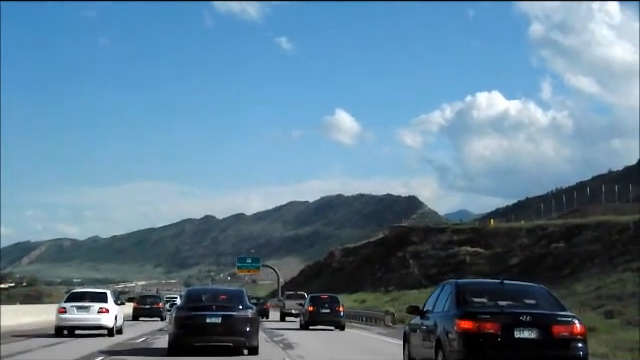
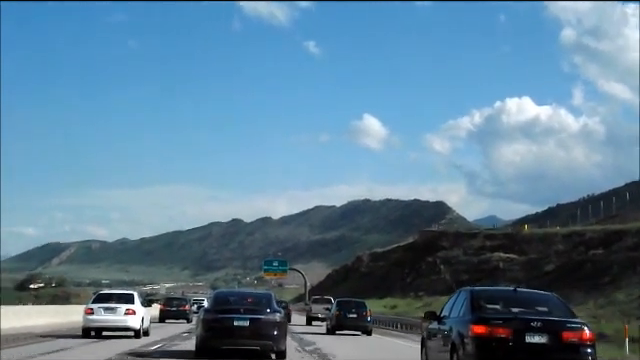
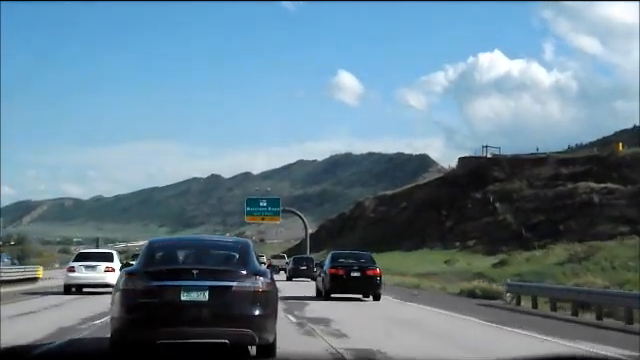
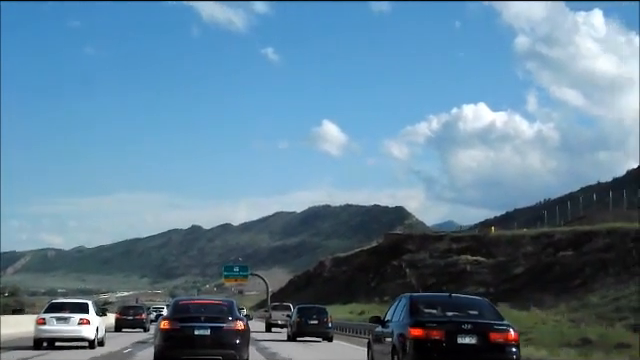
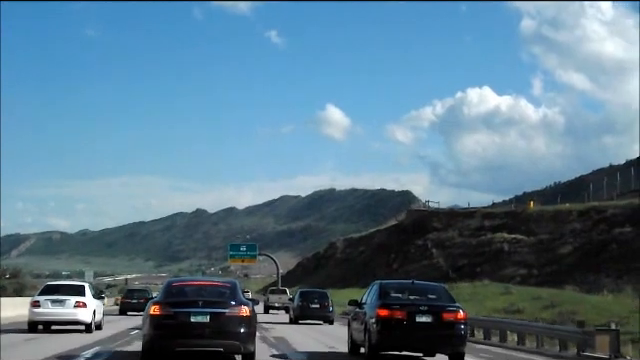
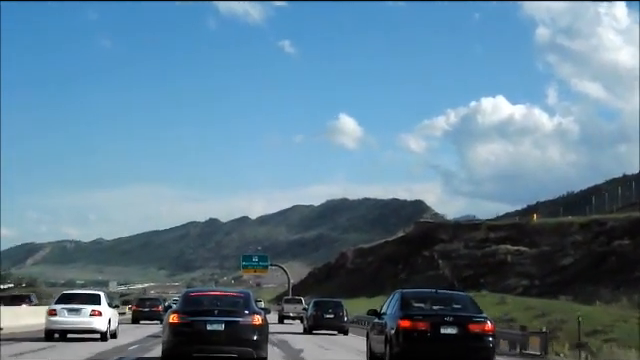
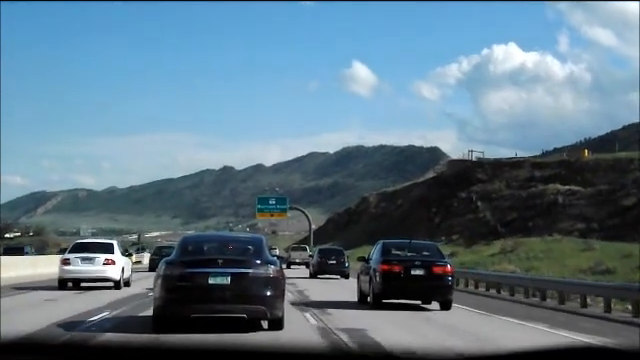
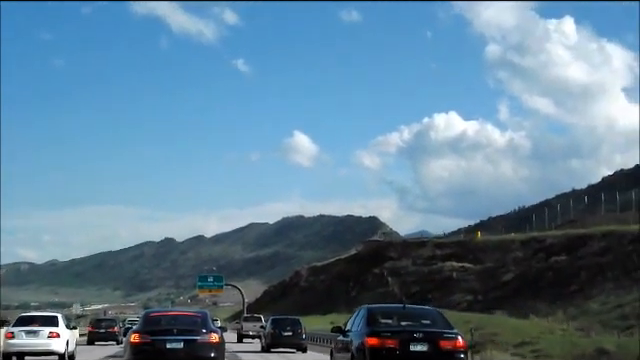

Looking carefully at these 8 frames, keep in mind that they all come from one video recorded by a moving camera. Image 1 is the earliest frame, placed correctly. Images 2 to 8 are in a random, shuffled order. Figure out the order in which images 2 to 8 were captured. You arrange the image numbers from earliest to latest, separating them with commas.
2, 4, 8, 6, 5, 7, 3
